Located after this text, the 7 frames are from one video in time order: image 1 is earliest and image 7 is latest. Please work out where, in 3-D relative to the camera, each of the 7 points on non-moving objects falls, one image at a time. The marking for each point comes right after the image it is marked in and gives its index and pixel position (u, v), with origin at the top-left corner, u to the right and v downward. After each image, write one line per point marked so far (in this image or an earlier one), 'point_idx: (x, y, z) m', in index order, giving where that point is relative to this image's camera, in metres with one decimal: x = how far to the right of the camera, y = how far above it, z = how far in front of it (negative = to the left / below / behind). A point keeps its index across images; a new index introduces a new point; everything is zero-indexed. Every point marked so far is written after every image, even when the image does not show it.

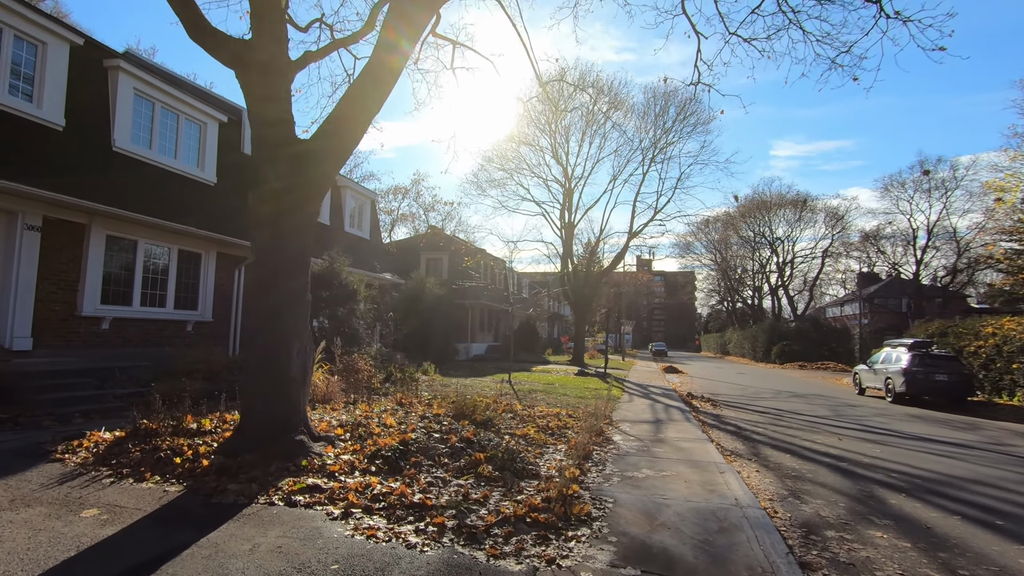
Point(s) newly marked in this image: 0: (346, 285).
0: (-4.2, +0.1, +13.6) m
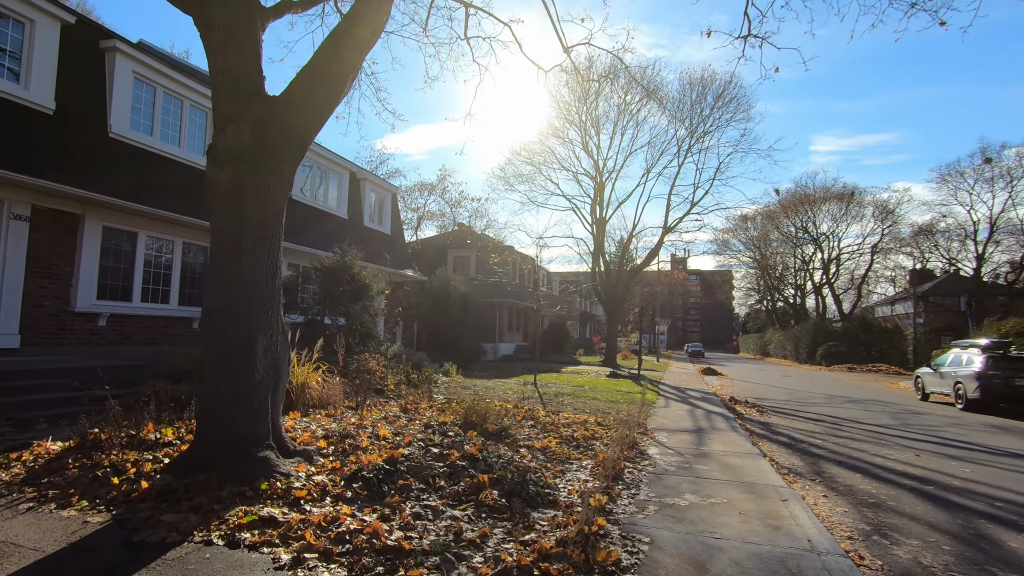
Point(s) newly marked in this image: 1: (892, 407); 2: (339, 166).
0: (-3.6, +0.2, +12.7) m
1: (+11.0, -3.5, +15.7) m
2: (-5.5, +3.9, +17.1) m
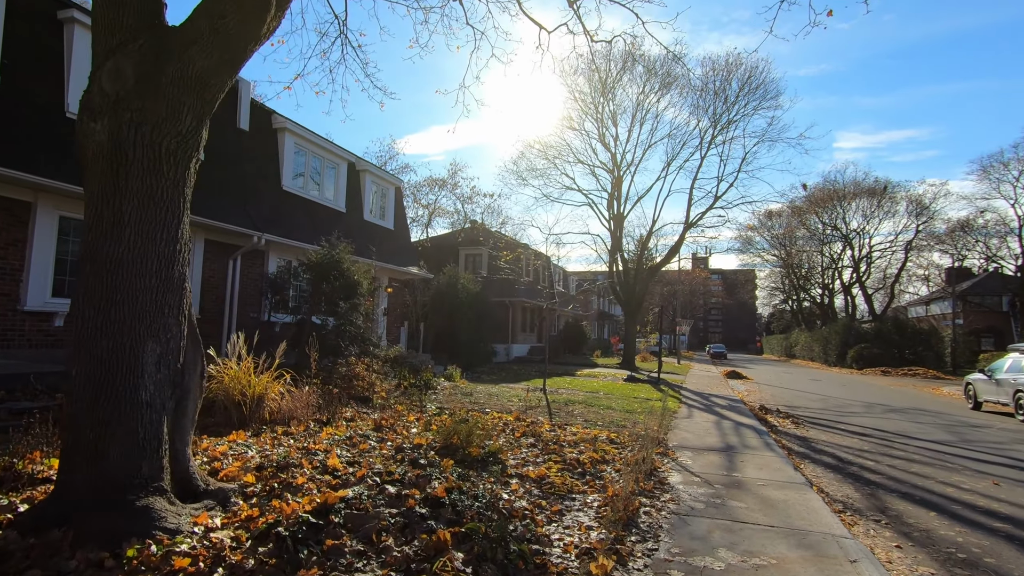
0: (-3.5, +0.2, +11.6) m
1: (+11.2, -3.4, +14.1) m
2: (-5.2, +3.9, +16.1) m
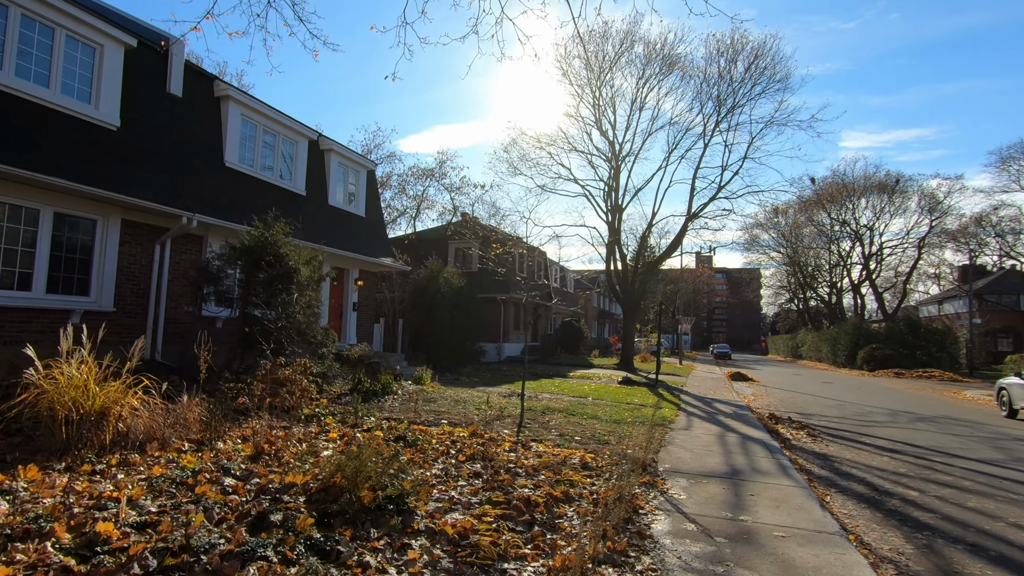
0: (-4.1, +0.4, +9.9) m
1: (+10.6, -3.2, +12.3) m
2: (-5.8, +4.2, +14.4) m
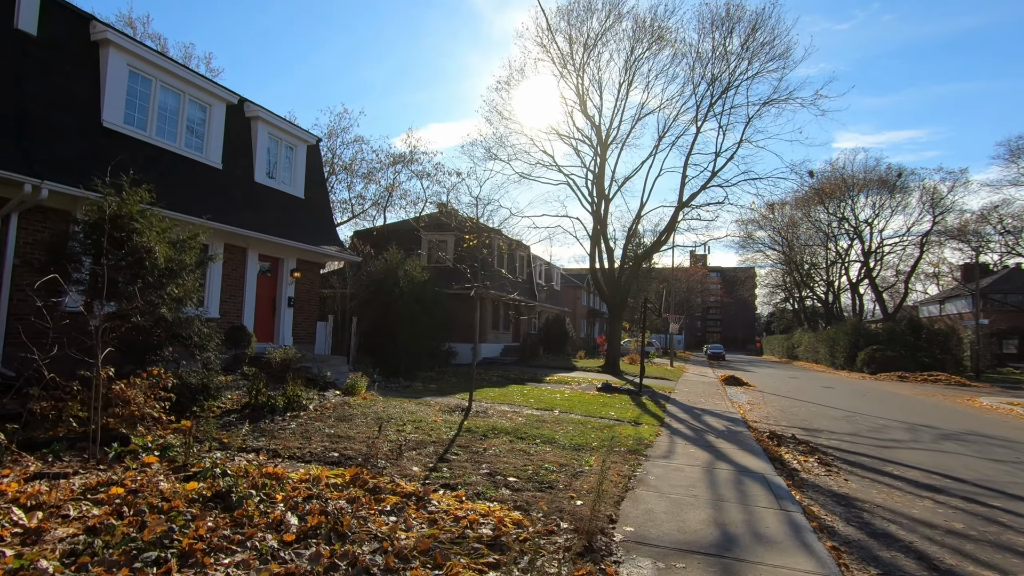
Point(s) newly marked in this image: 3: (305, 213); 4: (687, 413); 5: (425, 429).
0: (-5.1, +0.6, +7.6) m
1: (+9.6, -3.1, +10.1) m
2: (-6.8, +4.4, +12.1) m
3: (-5.8, +2.1, +15.1) m
4: (+4.4, -3.1, +13.5) m
5: (-1.3, -2.1, +8.3) m
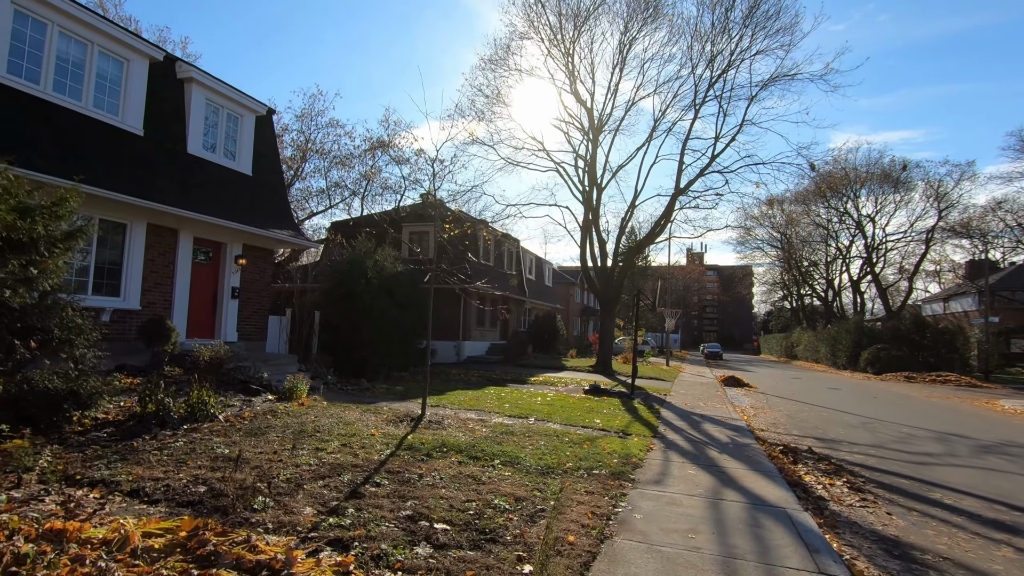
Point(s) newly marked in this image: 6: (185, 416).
0: (-5.7, +0.9, +5.9) m
1: (+9.0, -2.8, +8.5) m
2: (-7.4, +4.6, +10.3) m
3: (-6.4, +2.4, +13.3) m
4: (+3.8, -2.9, +11.8) m
5: (-1.9, -1.9, +6.5) m
6: (-4.2, -1.6, +7.0) m
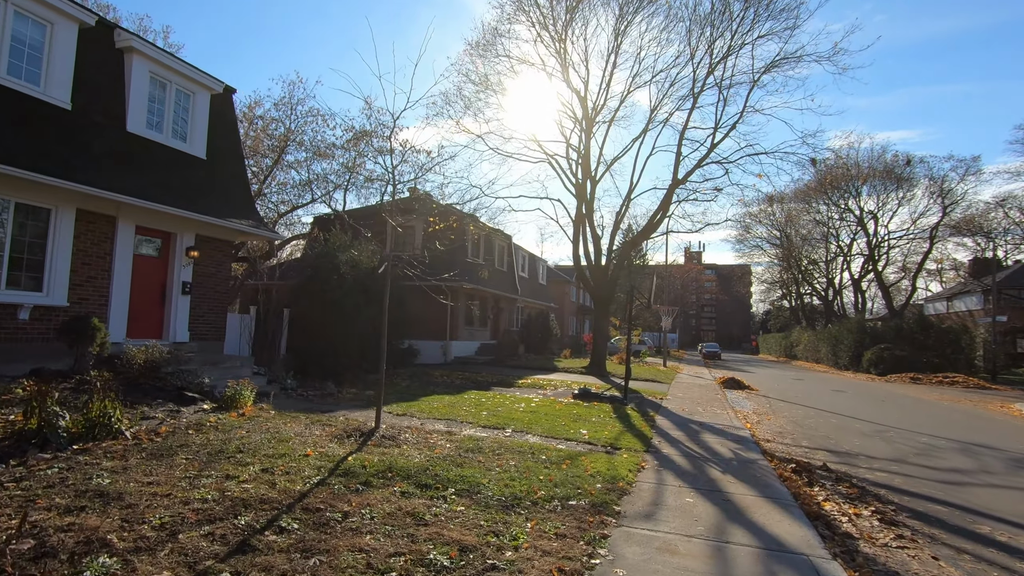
0: (-6.1, +1.0, +4.6) m
1: (+8.6, -2.7, +7.3) m
2: (-7.8, +4.7, +9.1) m
3: (-6.8, +2.5, +12.1) m
4: (+3.3, -2.8, +10.7) m
5: (-2.3, -1.8, +5.4) m
6: (-4.6, -1.5, +5.8) m
